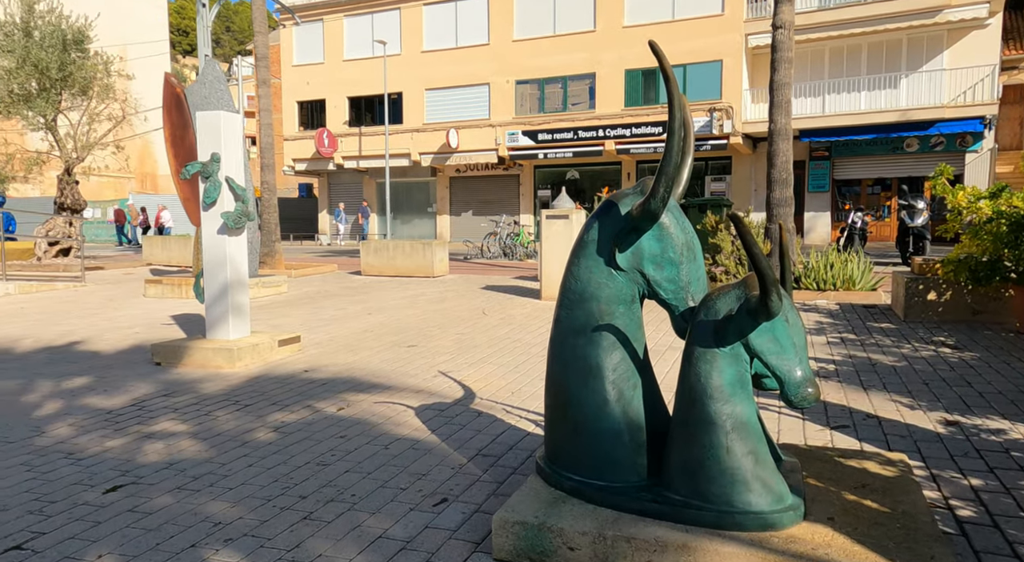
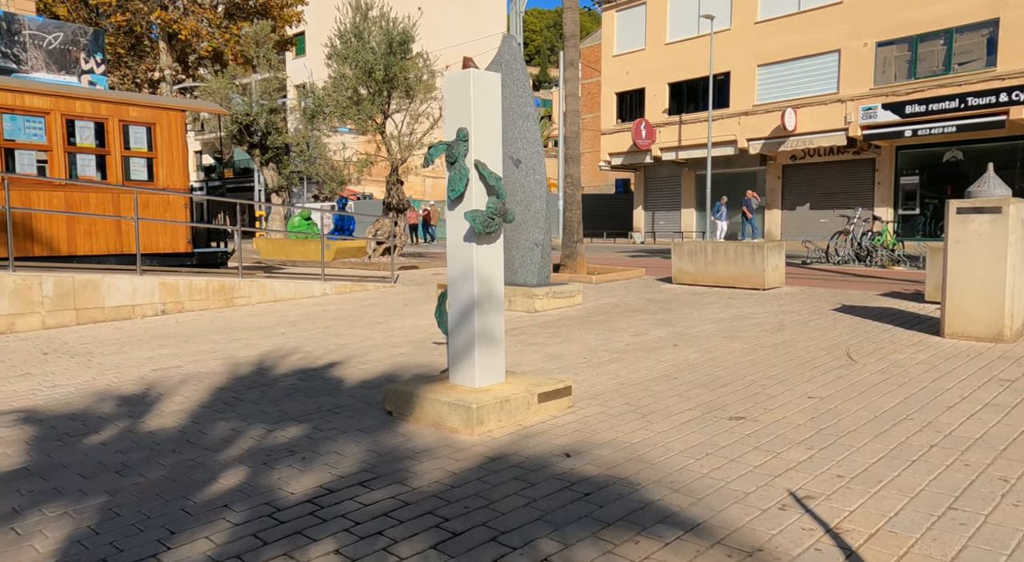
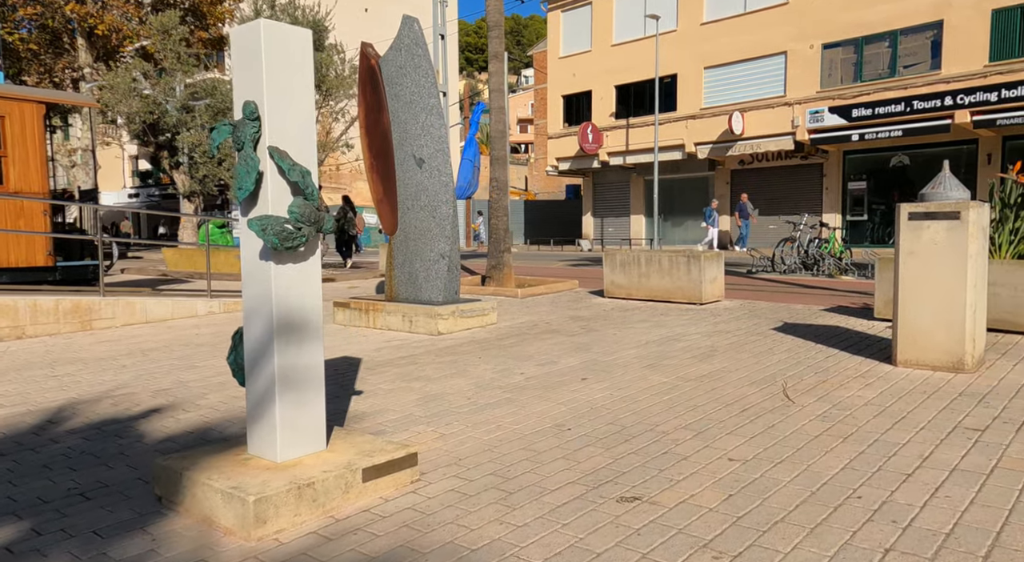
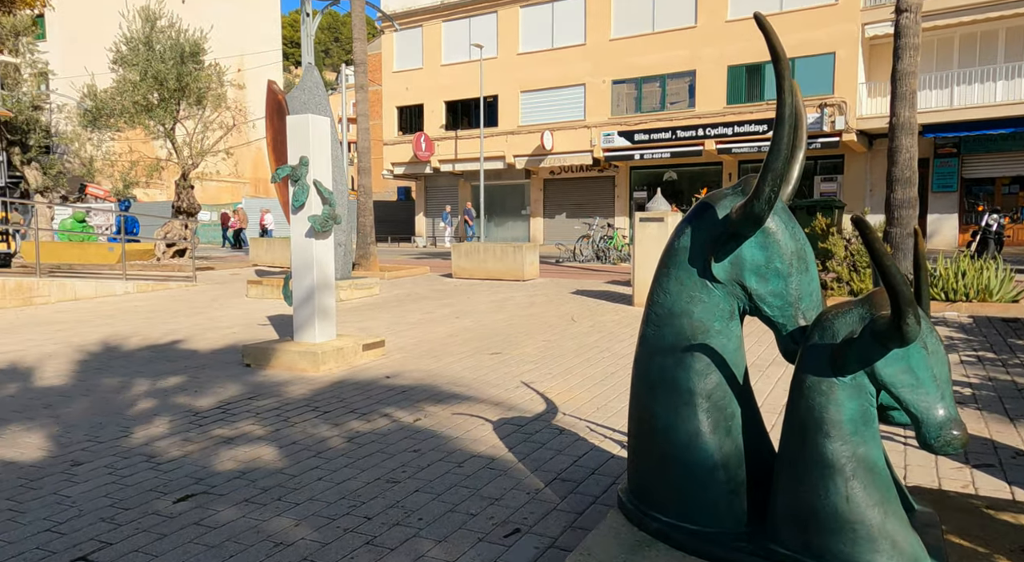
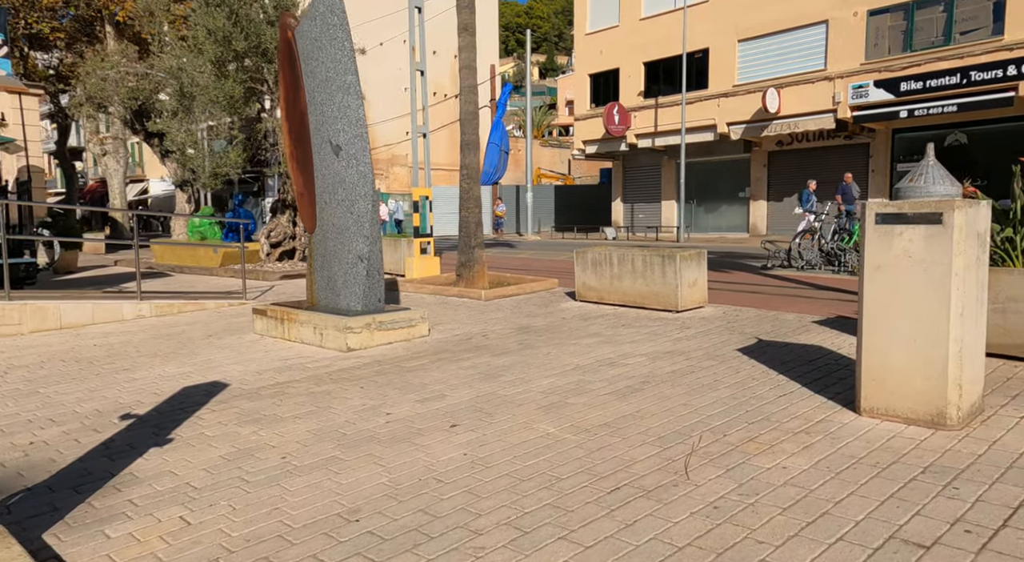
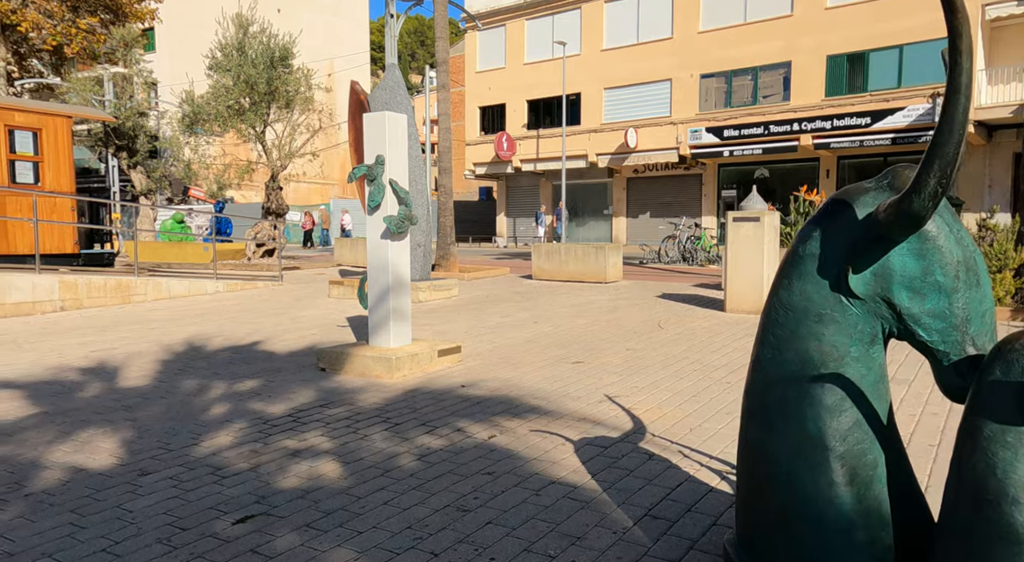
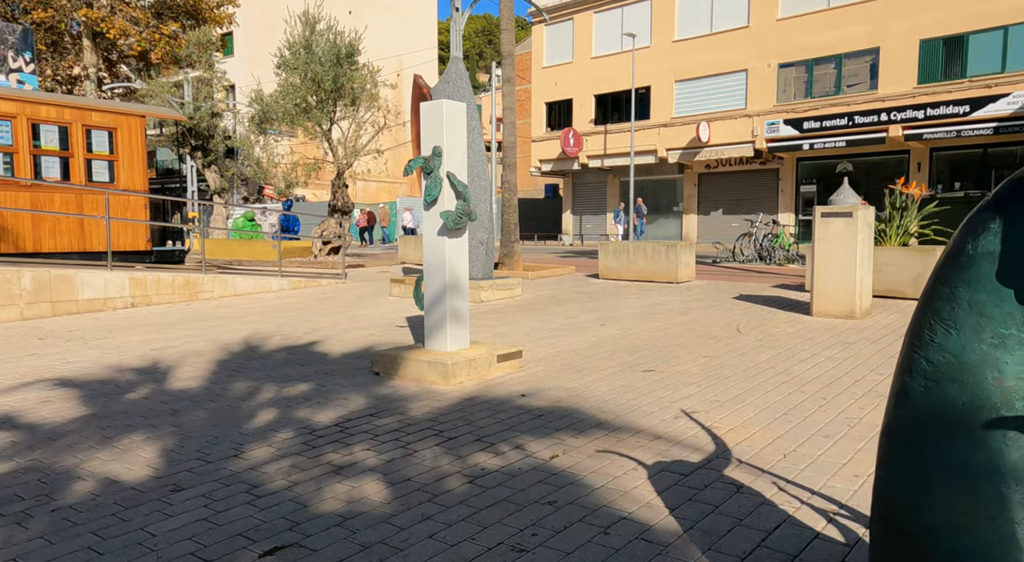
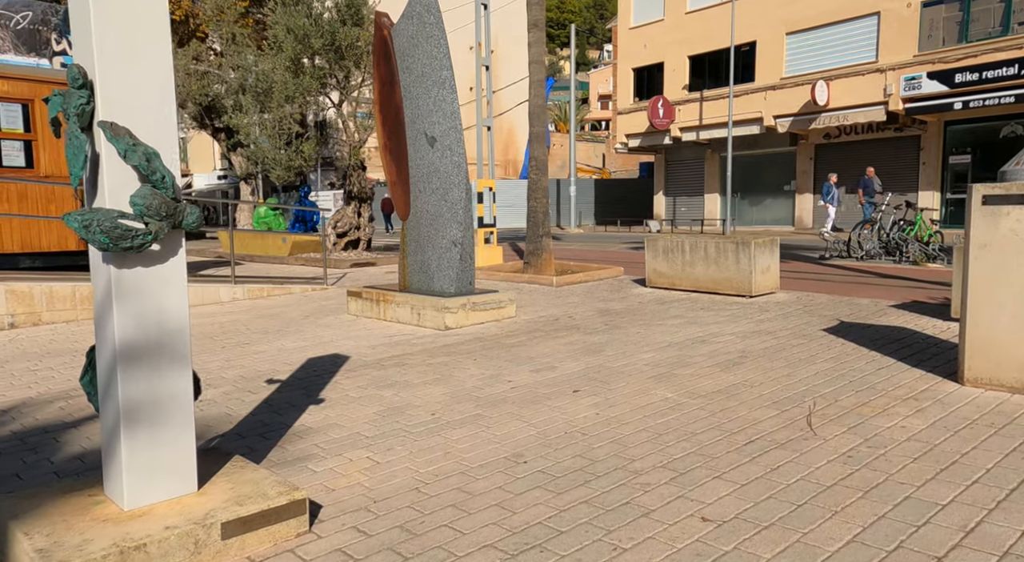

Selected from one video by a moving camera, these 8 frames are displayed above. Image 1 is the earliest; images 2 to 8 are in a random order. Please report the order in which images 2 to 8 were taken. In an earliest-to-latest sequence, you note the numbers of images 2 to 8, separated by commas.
4, 6, 7, 2, 3, 8, 5
